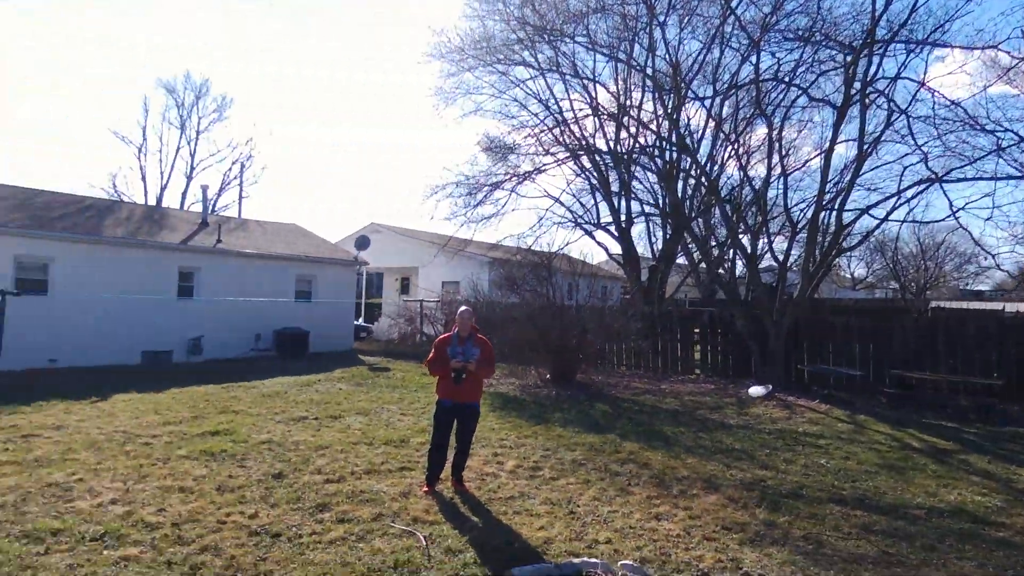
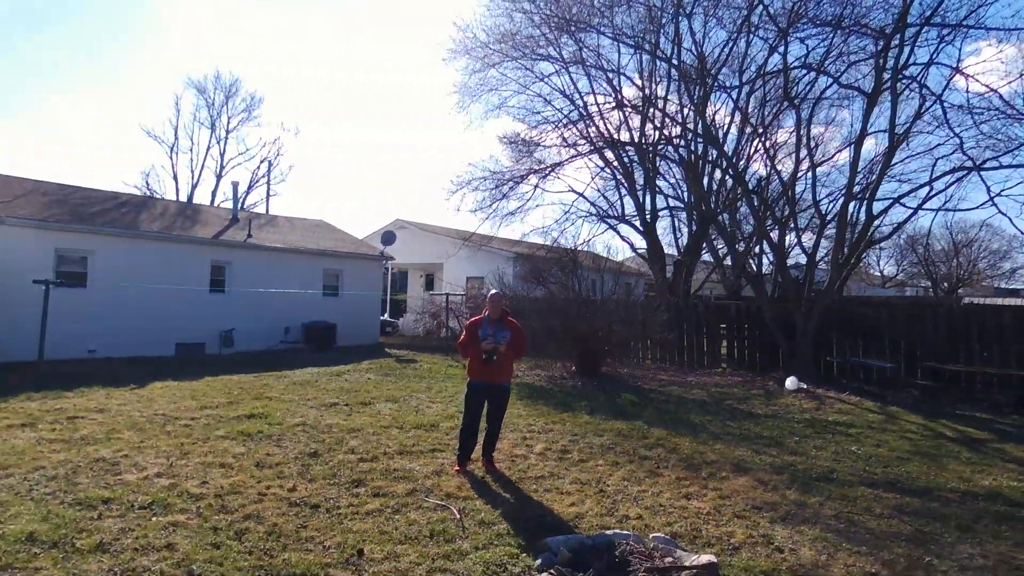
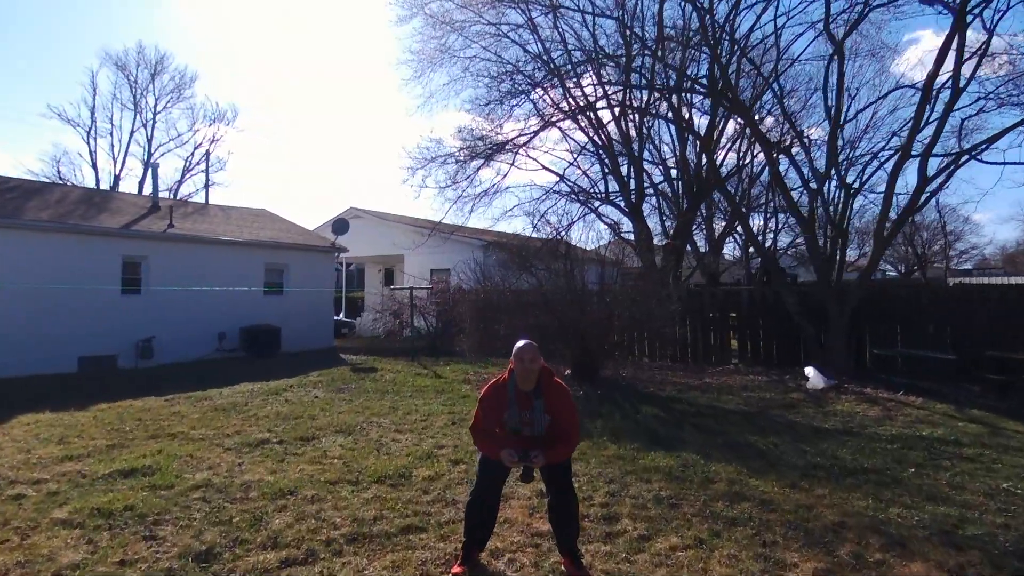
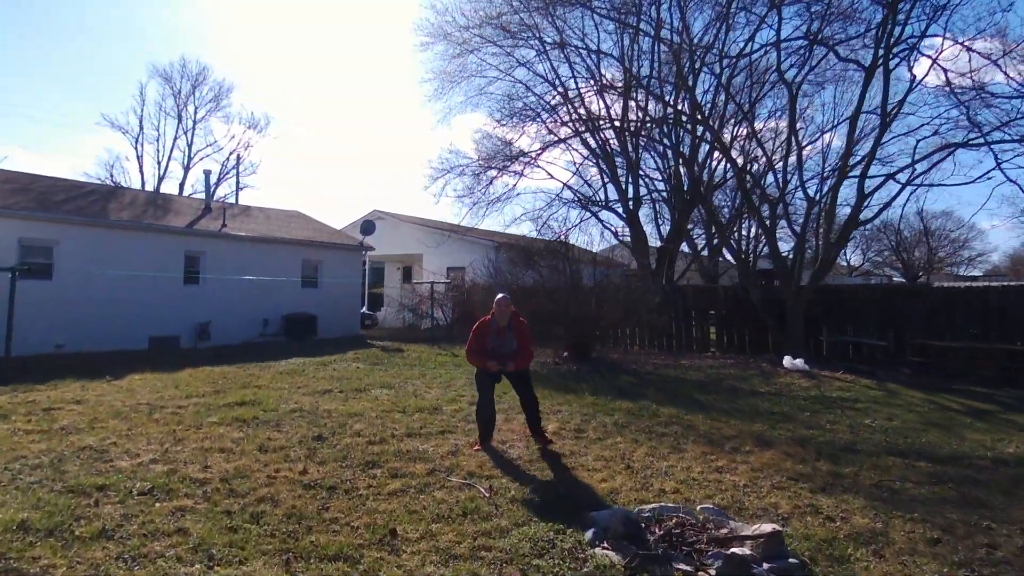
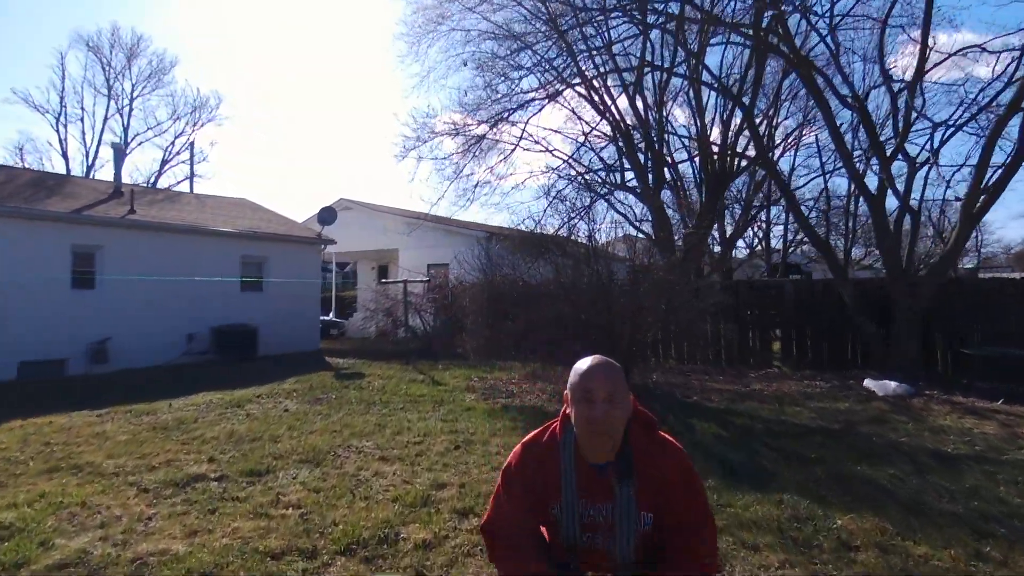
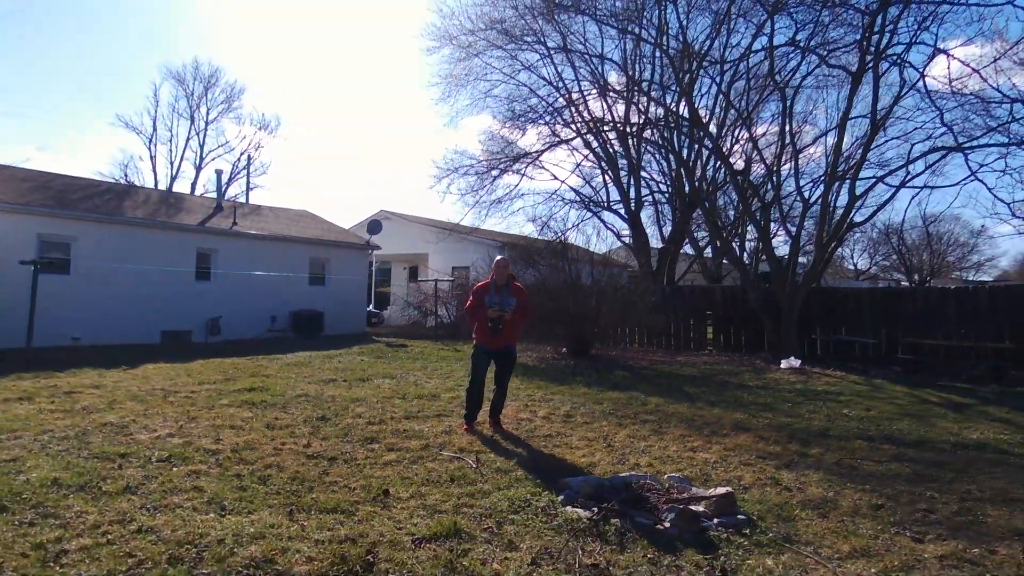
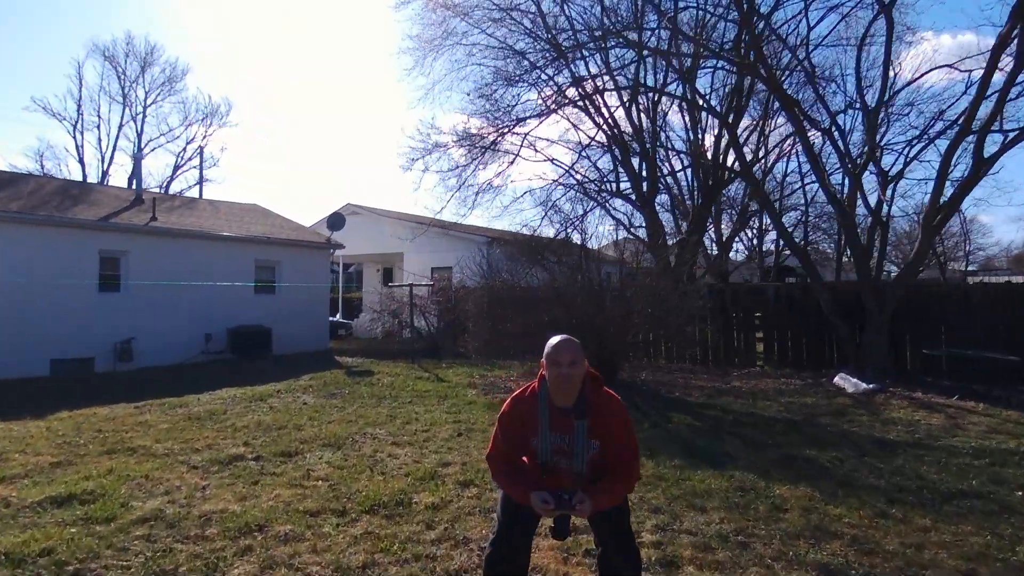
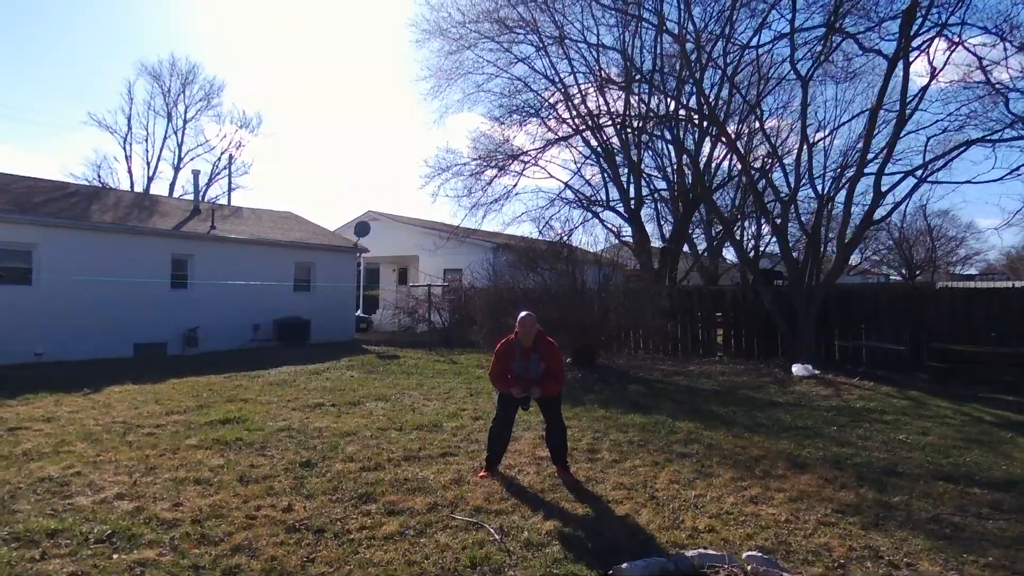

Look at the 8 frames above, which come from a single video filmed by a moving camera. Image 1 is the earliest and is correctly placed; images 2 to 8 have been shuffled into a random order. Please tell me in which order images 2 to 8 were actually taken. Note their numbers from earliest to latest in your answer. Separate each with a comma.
2, 6, 4, 8, 3, 7, 5
